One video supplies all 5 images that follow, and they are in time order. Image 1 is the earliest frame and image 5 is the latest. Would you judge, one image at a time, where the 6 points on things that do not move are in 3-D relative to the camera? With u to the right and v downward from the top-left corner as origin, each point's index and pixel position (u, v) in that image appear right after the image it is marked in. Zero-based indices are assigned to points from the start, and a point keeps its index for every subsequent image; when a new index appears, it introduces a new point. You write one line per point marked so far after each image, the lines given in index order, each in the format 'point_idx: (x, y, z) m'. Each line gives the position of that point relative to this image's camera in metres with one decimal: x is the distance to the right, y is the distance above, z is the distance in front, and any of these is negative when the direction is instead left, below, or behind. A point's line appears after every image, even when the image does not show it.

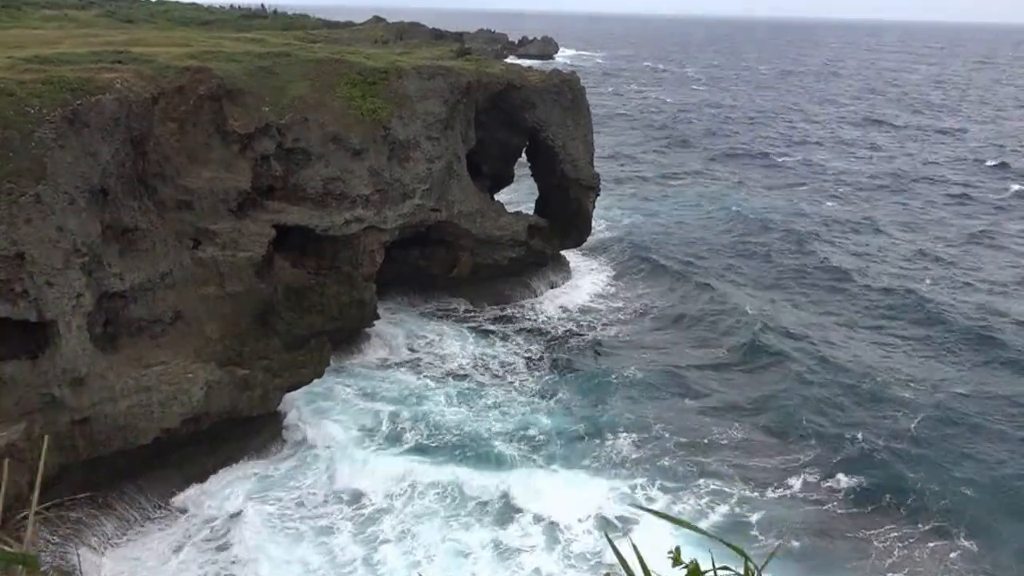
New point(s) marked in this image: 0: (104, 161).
0: (-9.2, +2.9, +19.5) m
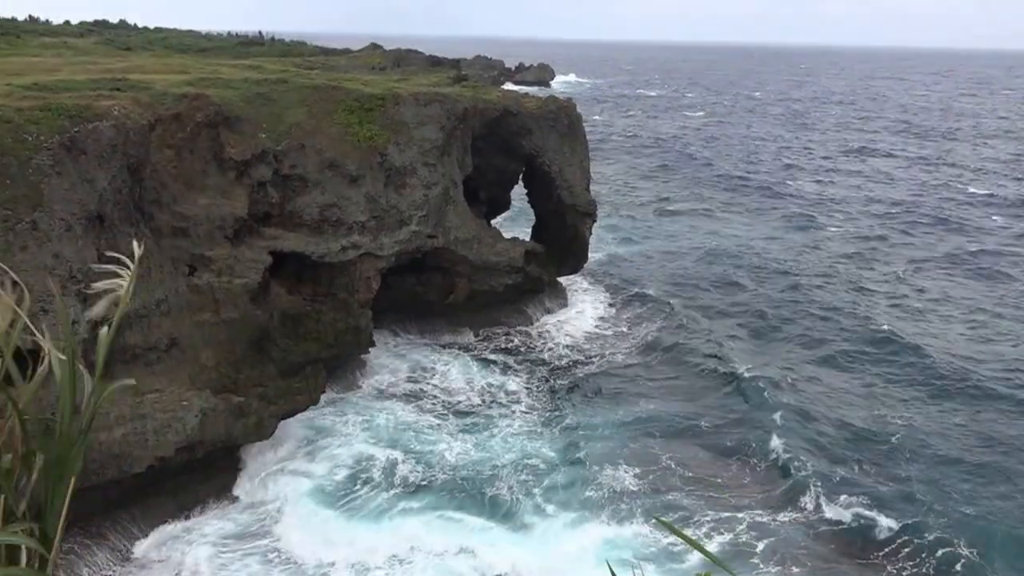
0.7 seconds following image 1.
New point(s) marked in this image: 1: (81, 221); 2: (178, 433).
0: (-9.3, +2.3, +19.5) m
1: (-9.5, +1.5, +19.0) m
2: (-7.8, -3.4, +19.9) m
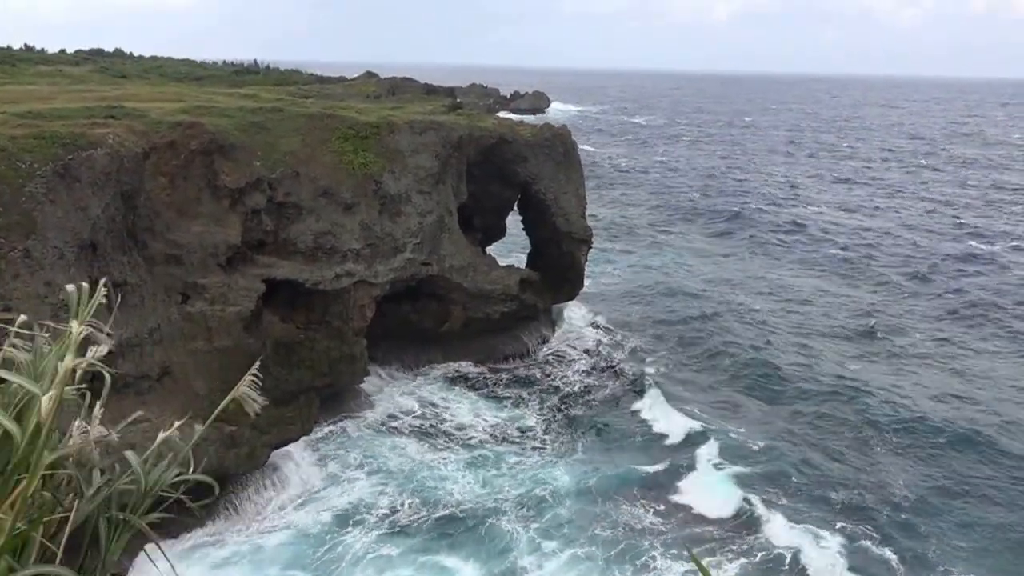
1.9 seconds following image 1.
0: (-9.5, +1.6, +19.4) m
1: (-9.7, +0.9, +18.9) m
2: (-7.9, -4.0, +19.7) m
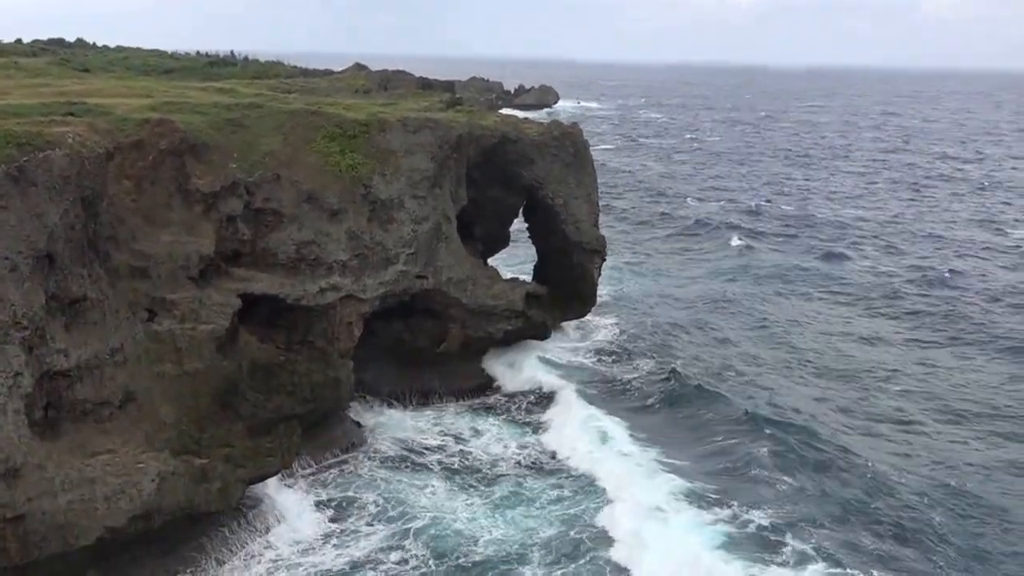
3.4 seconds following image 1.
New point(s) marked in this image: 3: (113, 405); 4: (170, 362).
0: (-9.4, +1.3, +17.1) m
1: (-9.5, +0.5, +16.6) m
2: (-7.8, -4.3, +17.2) m
3: (-8.5, -2.5, +18.2) m
4: (-7.7, -1.7, +19.3) m
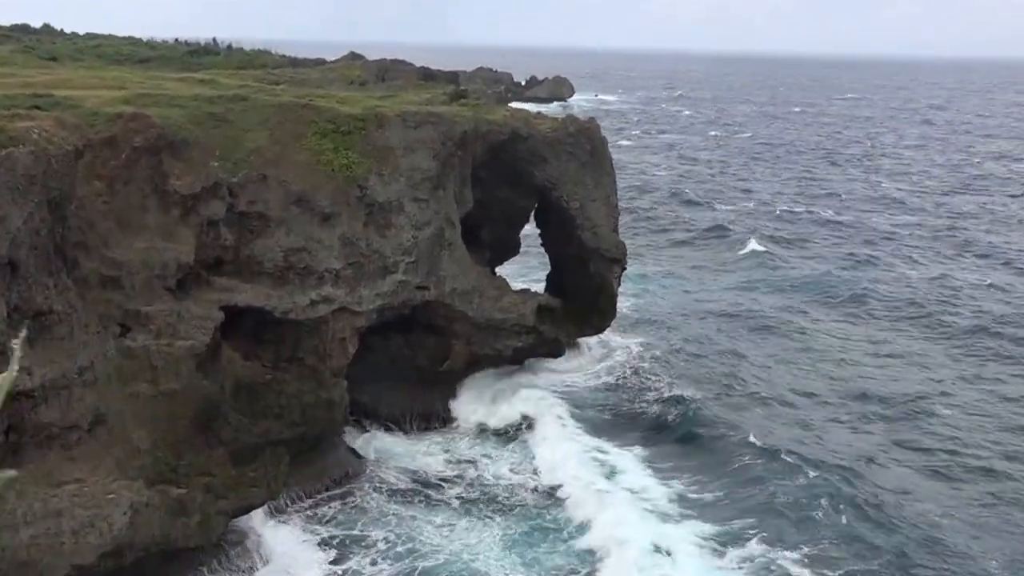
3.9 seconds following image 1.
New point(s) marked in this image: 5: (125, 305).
0: (-9.1, +1.1, +15.2) m
1: (-9.3, +0.3, +14.7) m
2: (-7.6, -4.6, +15.3) m
3: (-8.3, -2.7, +16.3) m
4: (-7.5, -1.9, +17.4) m
5: (-8.0, -0.4, +17.6) m
